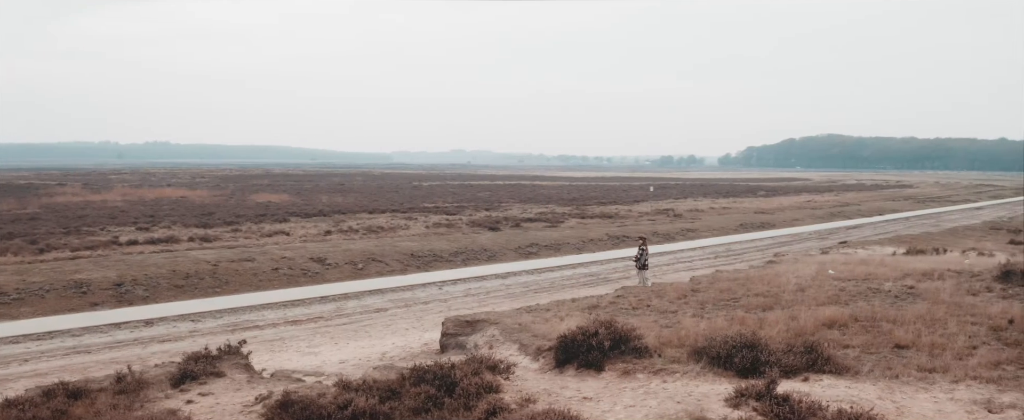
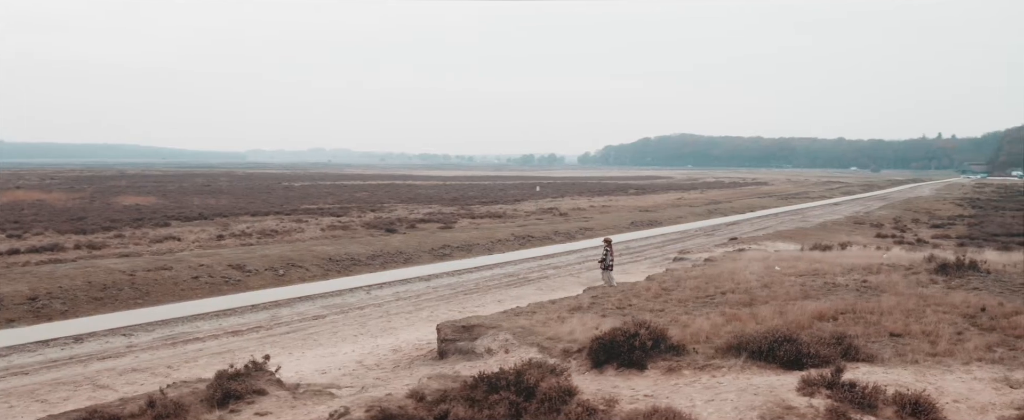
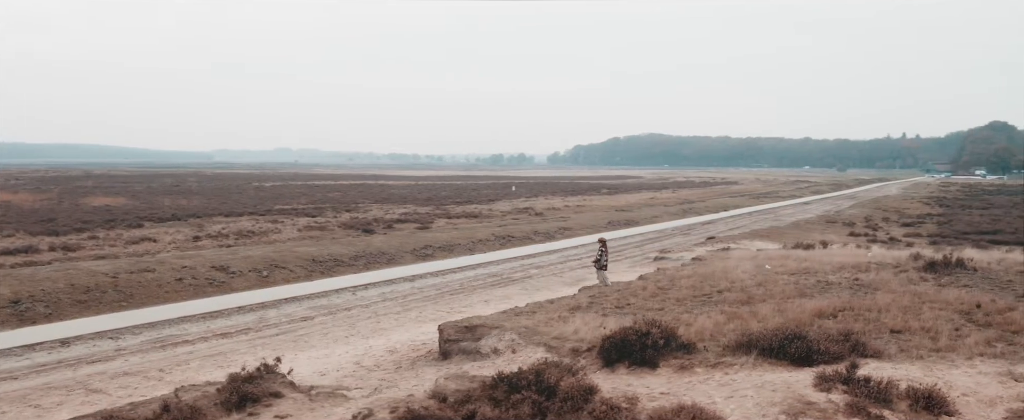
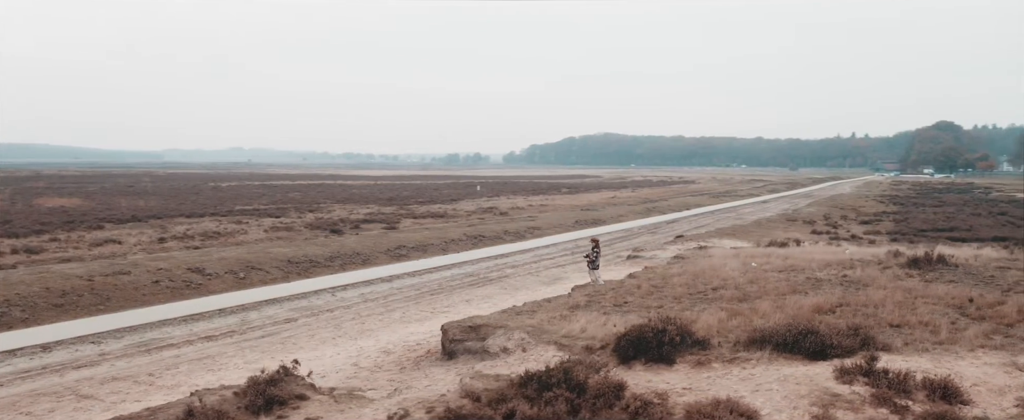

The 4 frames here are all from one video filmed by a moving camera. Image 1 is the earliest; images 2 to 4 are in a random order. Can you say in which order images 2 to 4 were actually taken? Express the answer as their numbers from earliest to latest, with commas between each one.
2, 3, 4
